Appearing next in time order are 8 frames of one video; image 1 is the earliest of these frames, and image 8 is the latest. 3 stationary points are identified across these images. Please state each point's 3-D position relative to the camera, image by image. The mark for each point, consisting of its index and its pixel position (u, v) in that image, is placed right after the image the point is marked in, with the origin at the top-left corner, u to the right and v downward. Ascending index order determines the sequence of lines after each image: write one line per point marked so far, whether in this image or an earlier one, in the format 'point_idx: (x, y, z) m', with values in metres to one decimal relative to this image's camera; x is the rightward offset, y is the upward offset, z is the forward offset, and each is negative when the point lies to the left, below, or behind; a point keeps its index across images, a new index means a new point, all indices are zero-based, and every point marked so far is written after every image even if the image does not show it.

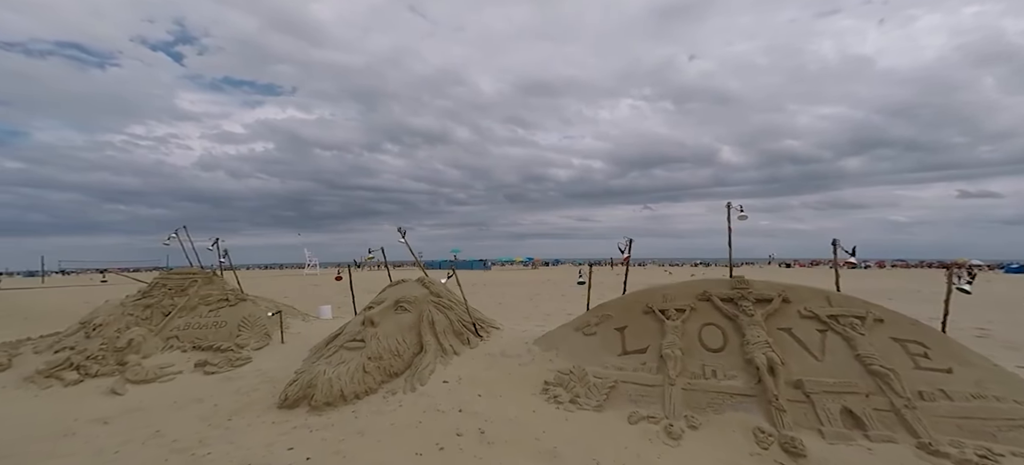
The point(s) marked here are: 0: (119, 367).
0: (-6.2, -2.1, +7.1) m
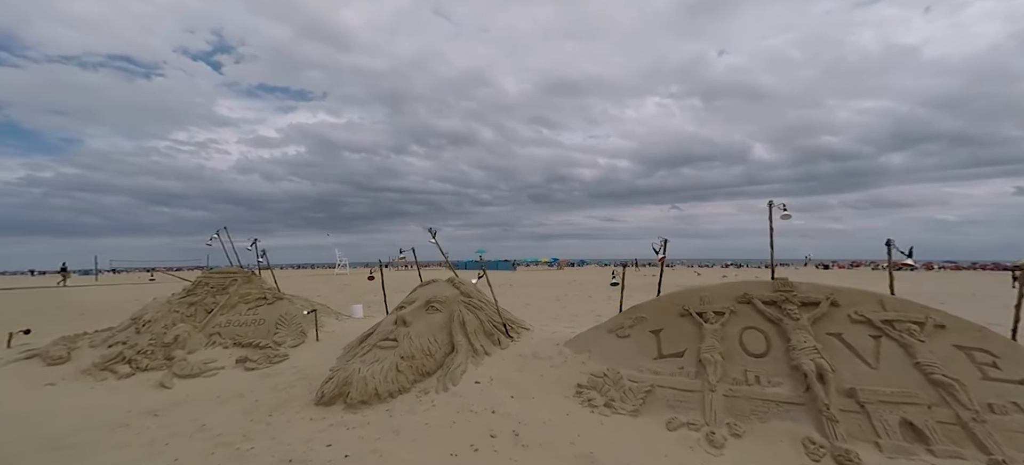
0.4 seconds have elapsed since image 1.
0: (-5.7, -2.1, +7.4) m
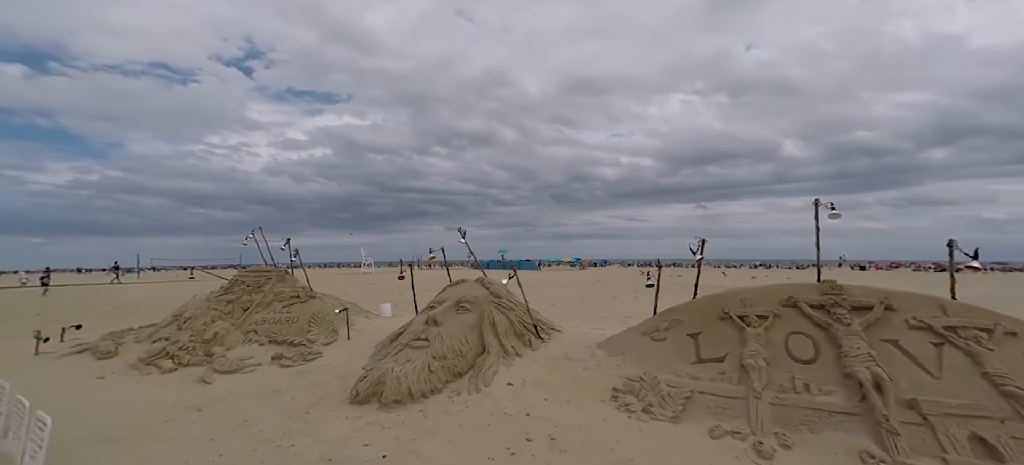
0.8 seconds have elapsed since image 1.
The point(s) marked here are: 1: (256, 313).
0: (-5.2, -2.1, +7.6) m
1: (-5.2, -1.6, +9.1) m
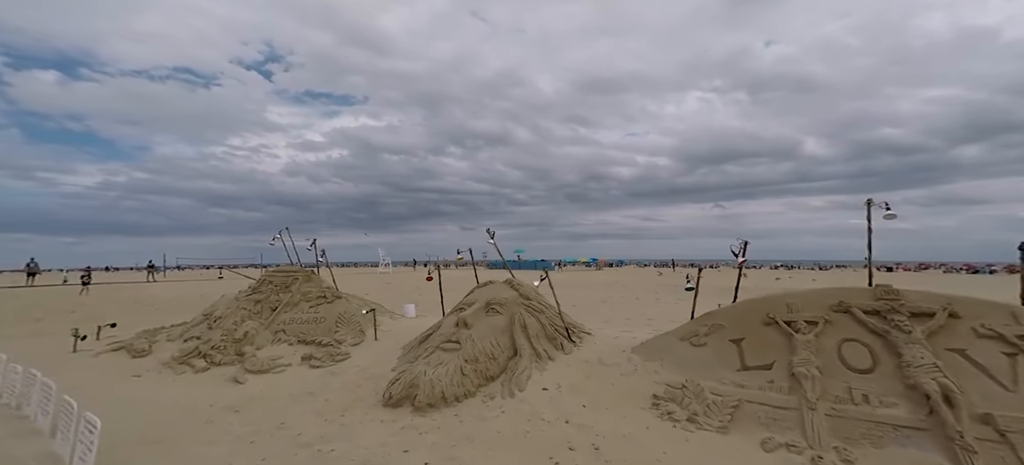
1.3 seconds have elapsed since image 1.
0: (-4.7, -2.1, +7.7) m
1: (-4.6, -1.6, +9.2) m
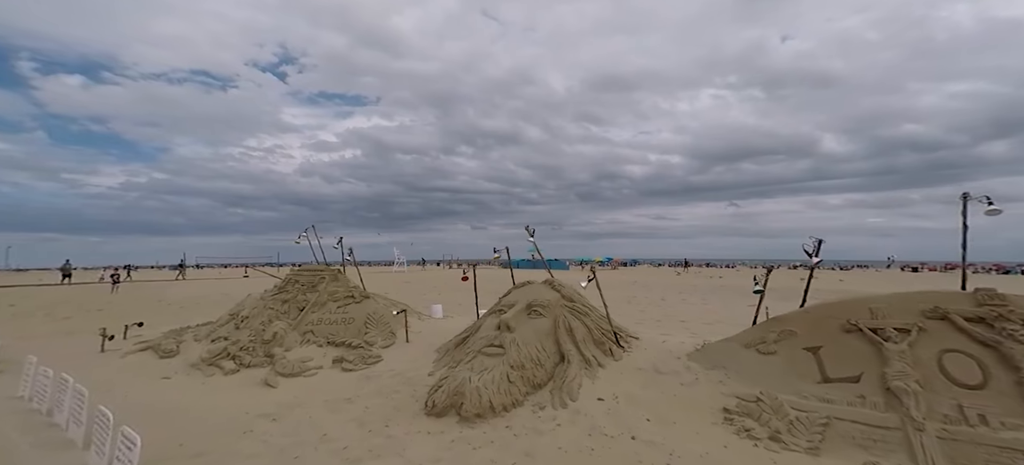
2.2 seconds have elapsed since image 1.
0: (-4.1, -2.1, +7.5) m
1: (-4.0, -1.6, +8.9) m
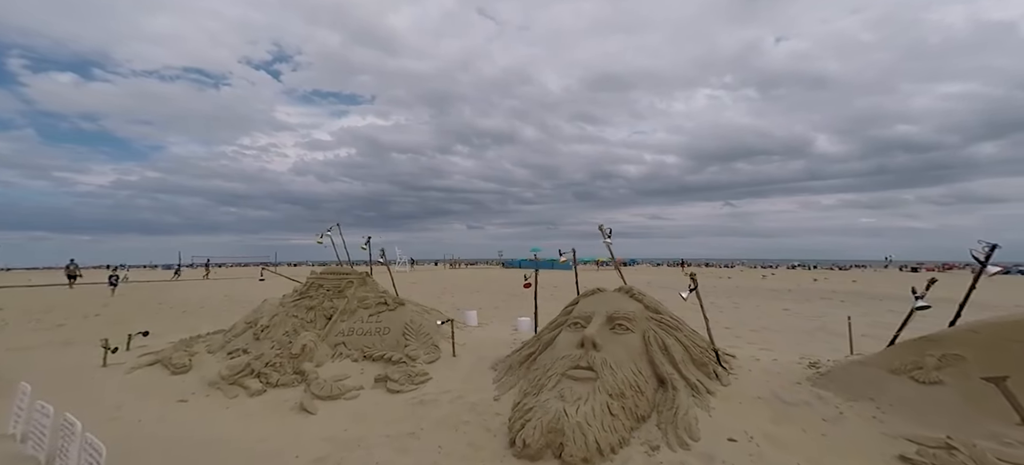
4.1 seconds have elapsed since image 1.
0: (-3.2, -2.1, +6.6) m
1: (-3.1, -1.6, +8.0) m
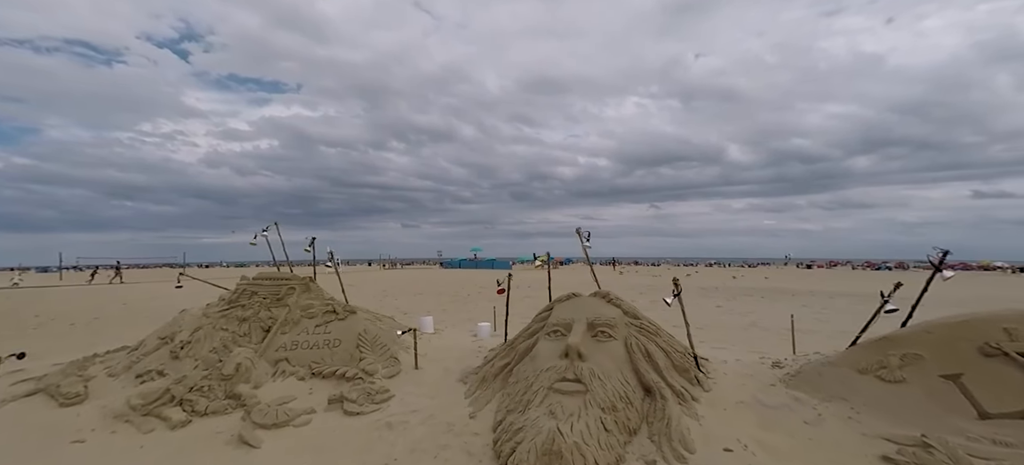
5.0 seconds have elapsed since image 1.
0: (-3.5, -2.2, +5.8) m
1: (-3.6, -1.6, +7.3) m
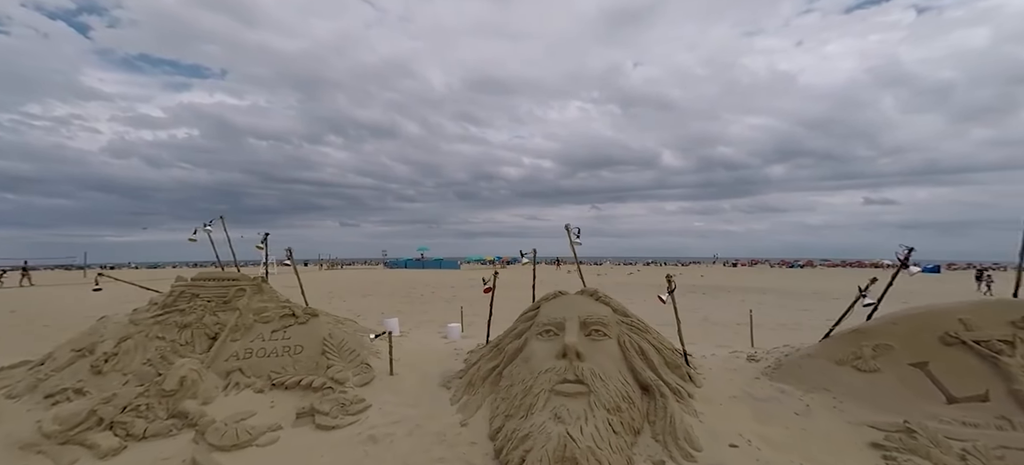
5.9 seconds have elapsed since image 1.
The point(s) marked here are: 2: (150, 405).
0: (-3.7, -2.1, +5.2) m
1: (-4.0, -1.6, +6.7) m
2: (-4.1, -2.0, +5.4) m
